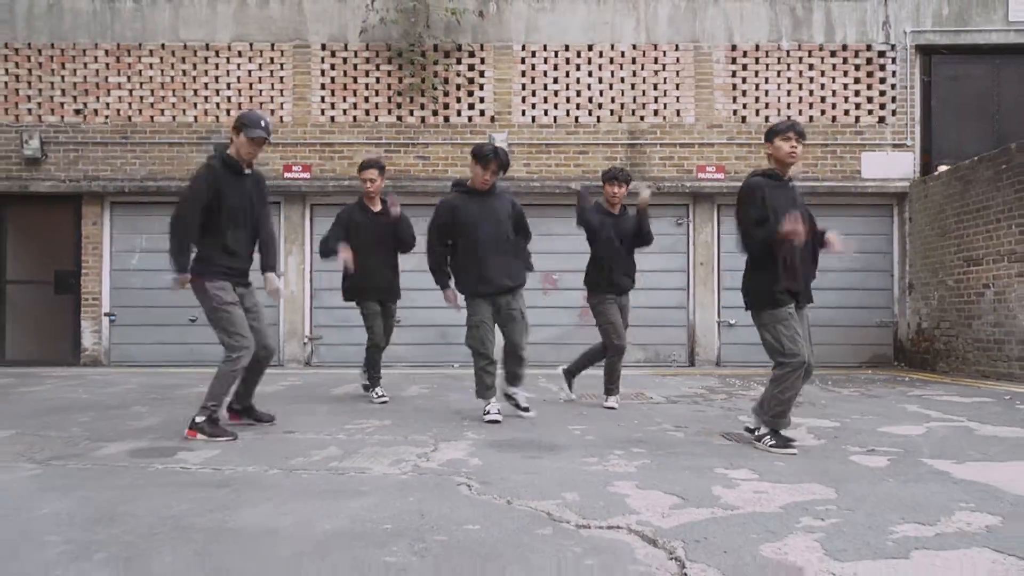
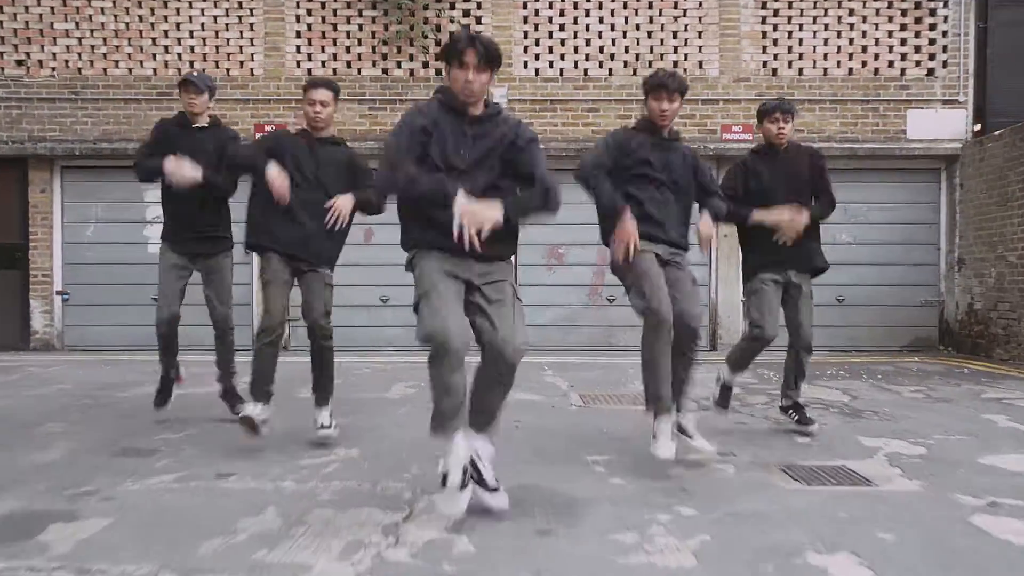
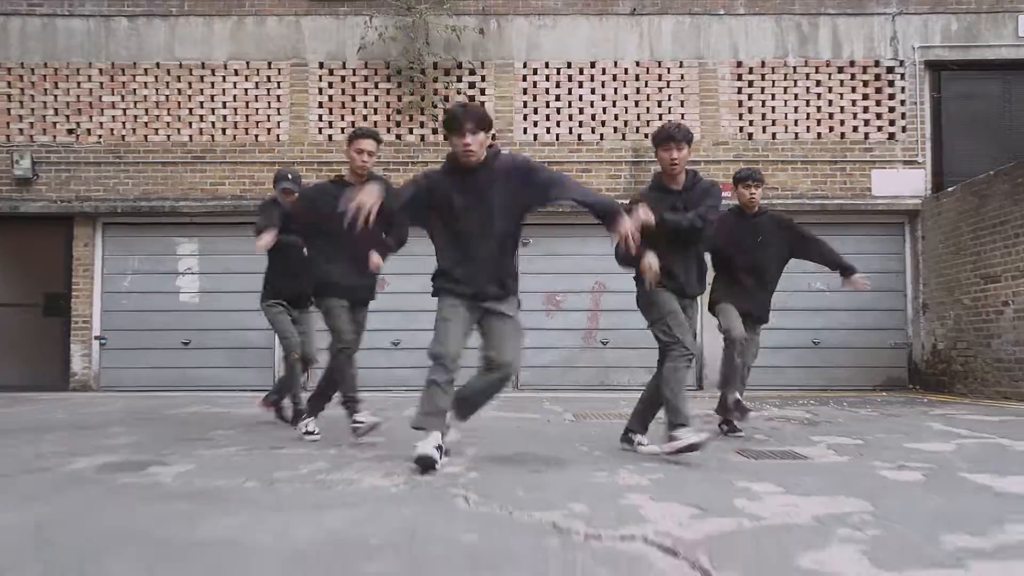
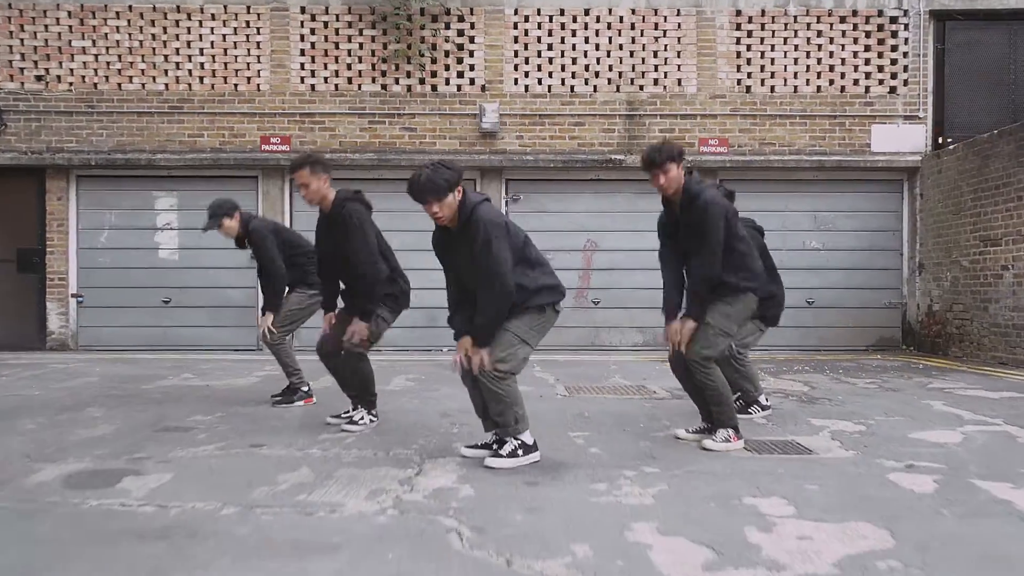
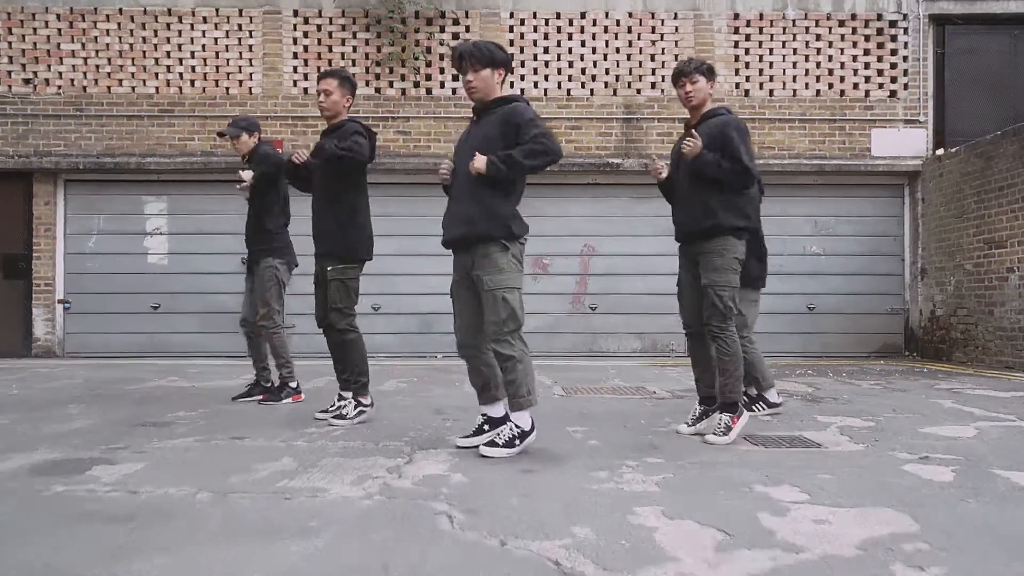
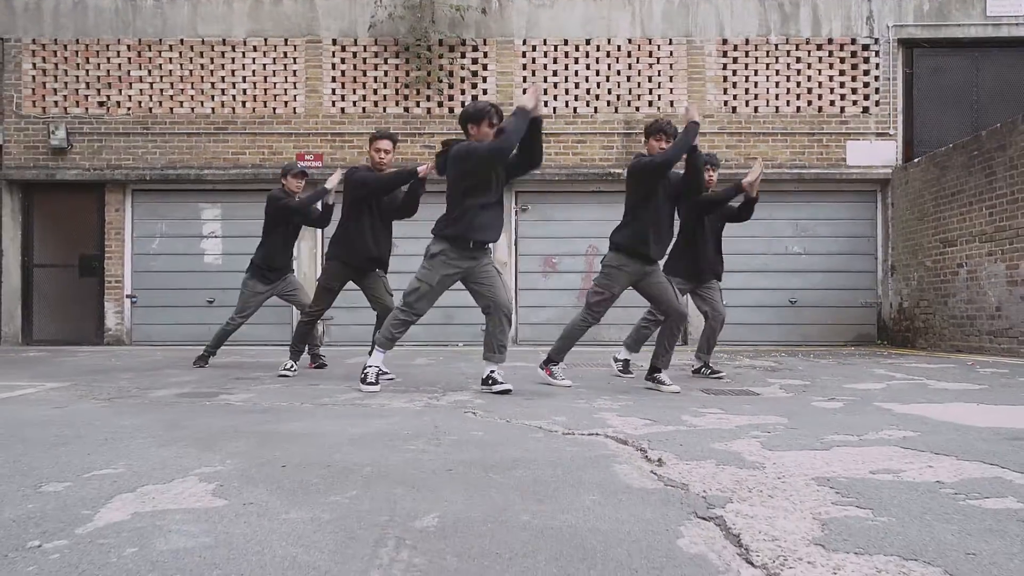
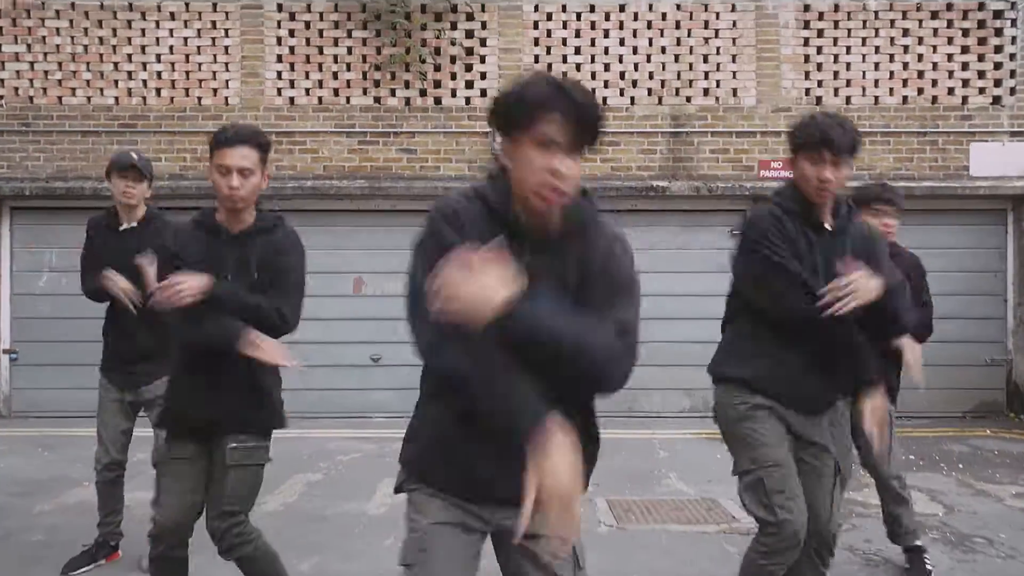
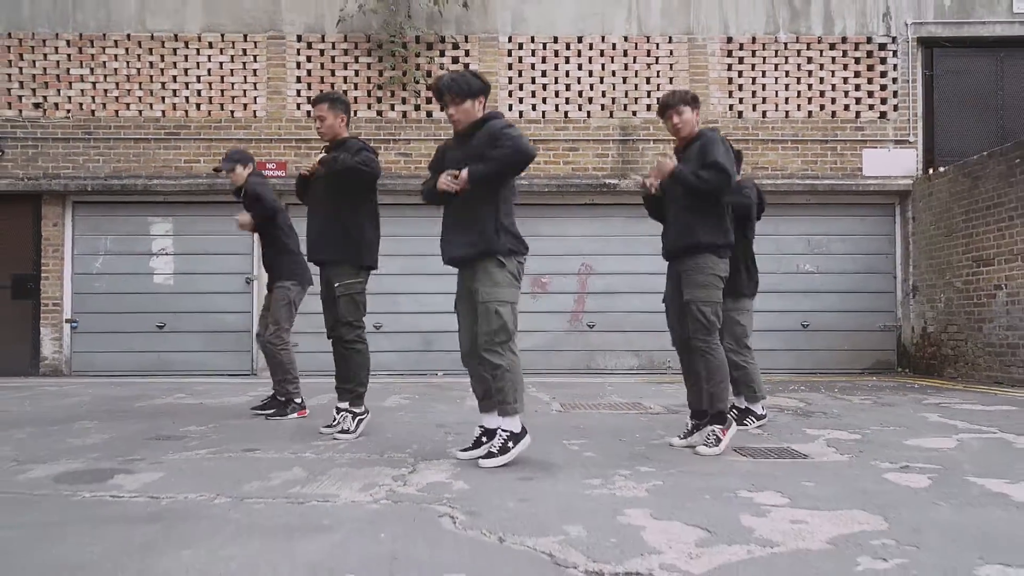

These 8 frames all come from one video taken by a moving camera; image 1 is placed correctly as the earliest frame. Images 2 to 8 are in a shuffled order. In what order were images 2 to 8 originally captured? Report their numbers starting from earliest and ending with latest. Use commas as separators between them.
2, 7, 3, 6, 4, 8, 5
